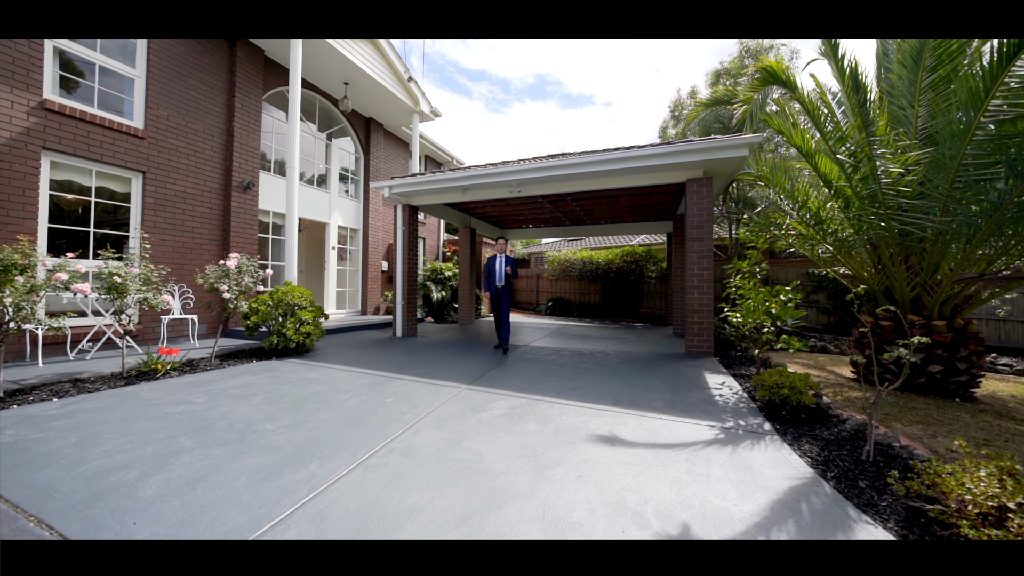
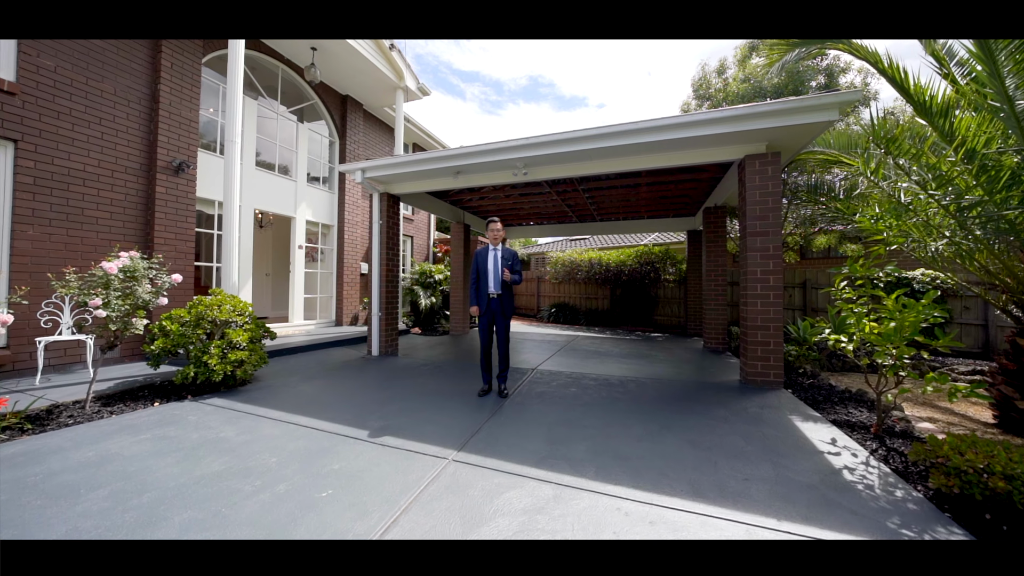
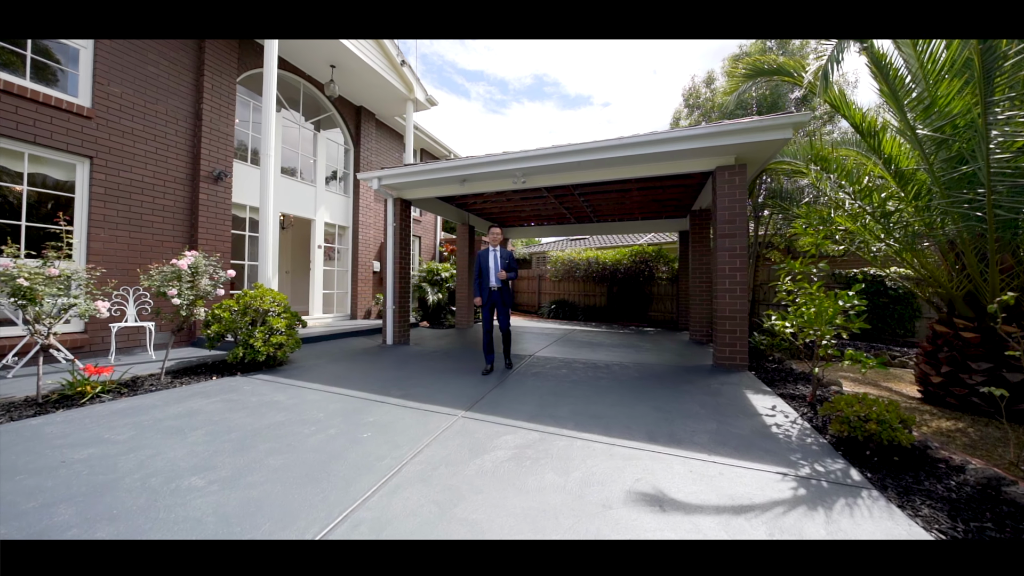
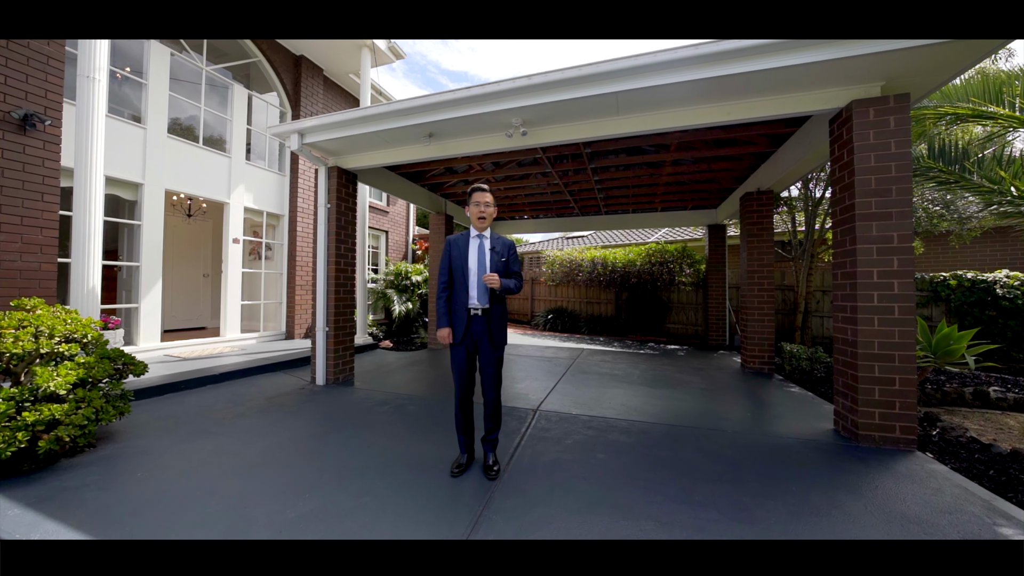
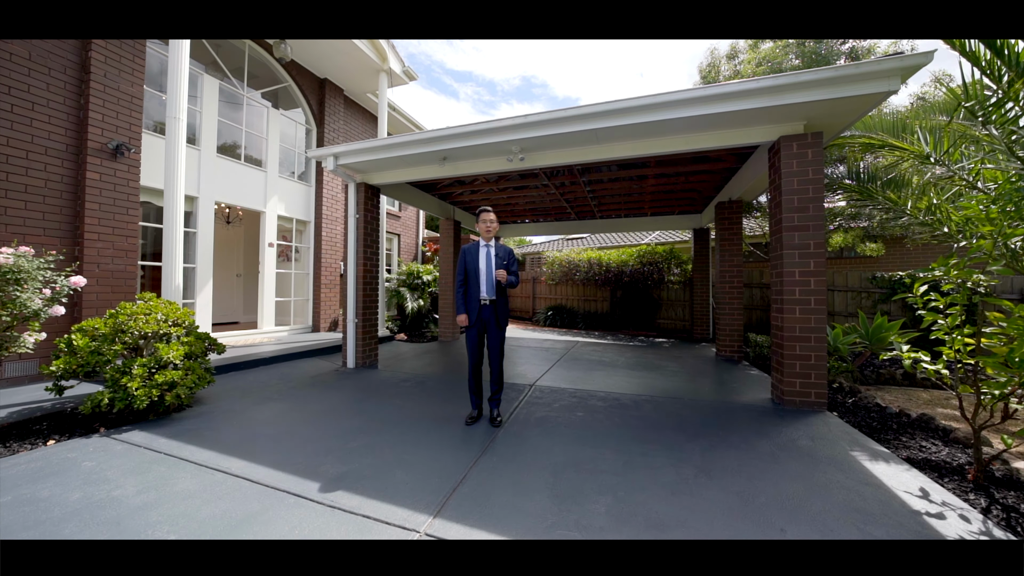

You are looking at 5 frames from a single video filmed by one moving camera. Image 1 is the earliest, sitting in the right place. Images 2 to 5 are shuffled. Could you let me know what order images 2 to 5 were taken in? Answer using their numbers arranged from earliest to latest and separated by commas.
3, 2, 5, 4
